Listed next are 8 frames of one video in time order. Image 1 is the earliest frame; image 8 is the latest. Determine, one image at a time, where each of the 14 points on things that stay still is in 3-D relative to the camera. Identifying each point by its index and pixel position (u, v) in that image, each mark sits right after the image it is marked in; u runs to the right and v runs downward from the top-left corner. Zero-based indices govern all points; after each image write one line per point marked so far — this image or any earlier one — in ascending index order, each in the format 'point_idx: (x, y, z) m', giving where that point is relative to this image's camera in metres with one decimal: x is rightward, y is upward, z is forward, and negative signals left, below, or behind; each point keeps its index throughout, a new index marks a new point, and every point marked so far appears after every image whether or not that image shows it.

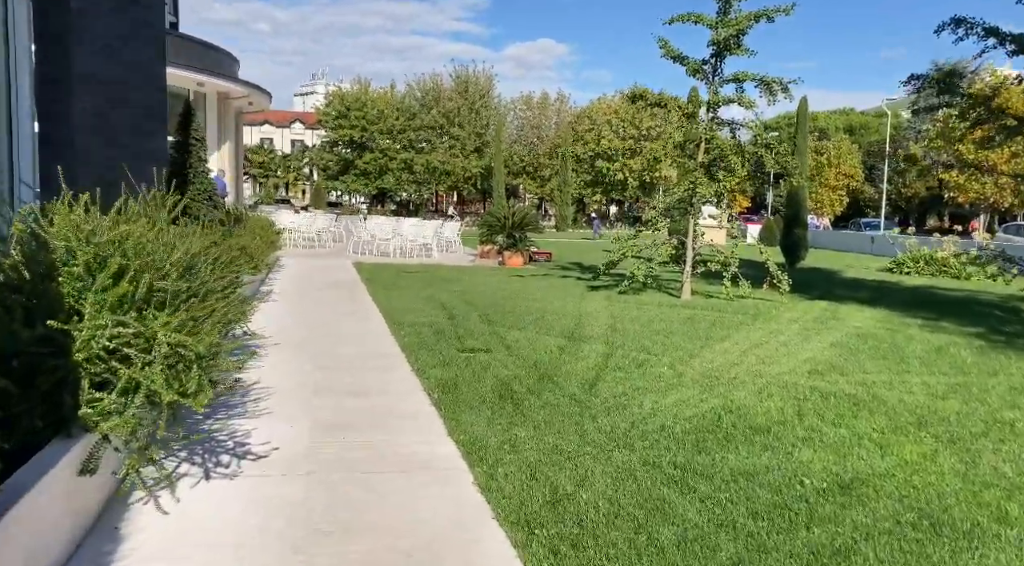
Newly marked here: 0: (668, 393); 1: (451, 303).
0: (+1.3, -0.9, +6.1) m
1: (-0.9, -0.3, +11.2) m
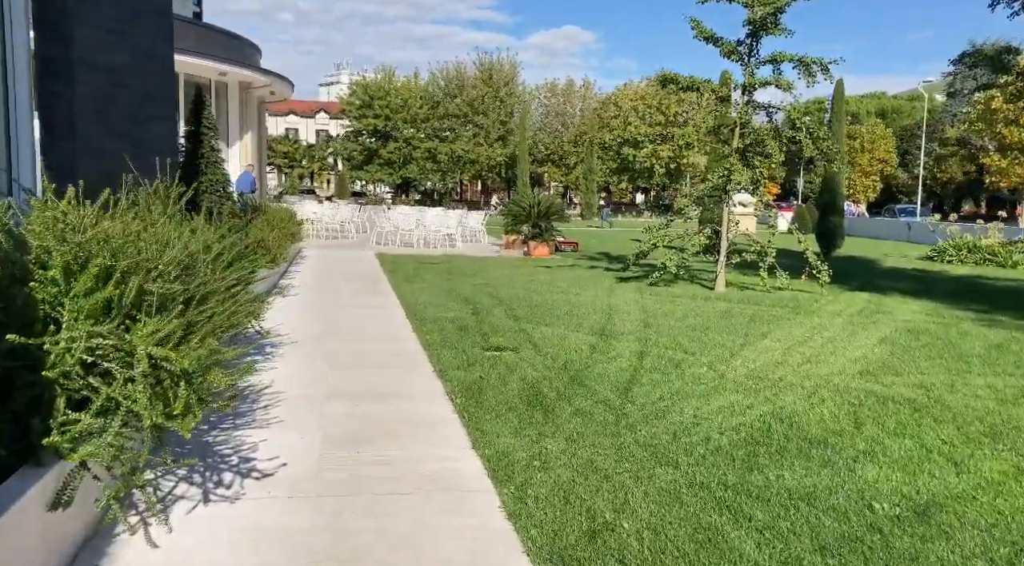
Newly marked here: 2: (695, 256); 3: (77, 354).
0: (+1.5, -0.9, +5.6) m
1: (-0.5, -0.2, +10.7) m
2: (+3.1, +0.5, +12.5) m
3: (-1.6, -0.3, +2.8) m
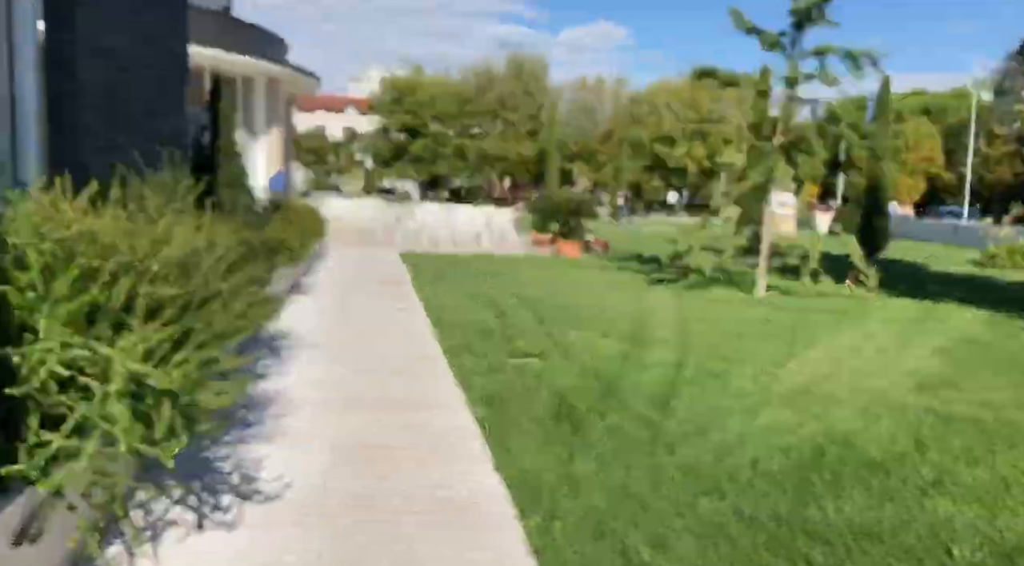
0: (+1.7, -0.9, +5.2) m
1: (-0.1, -0.2, +10.4) m
2: (+3.6, +0.4, +12.0) m
3: (-1.5, -0.3, +2.5) m
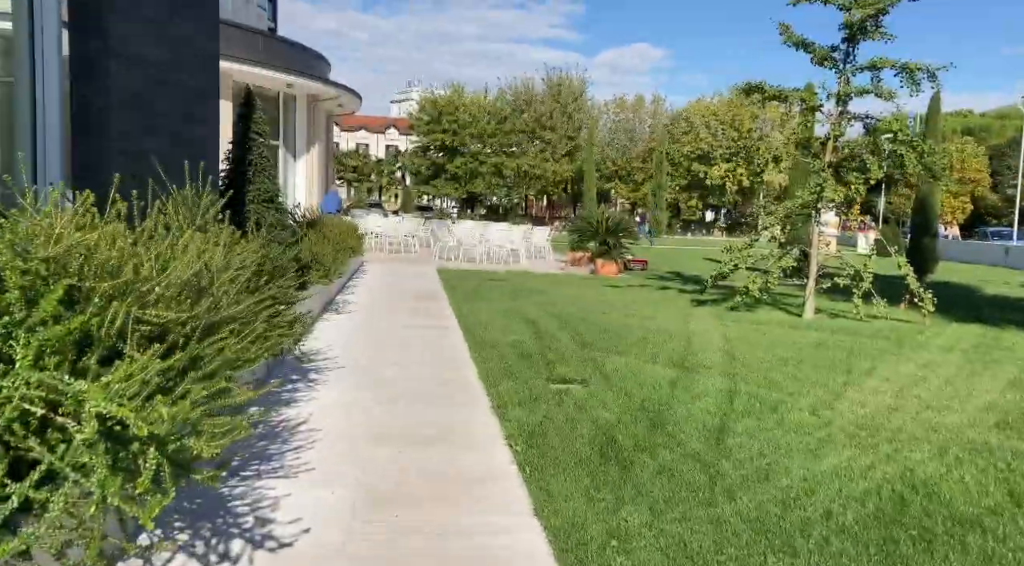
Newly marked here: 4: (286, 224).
0: (+1.9, -1.1, +4.7) m
1: (+0.4, -0.5, +10.0) m
2: (+4.1, +0.1, +11.5) m
3: (-1.4, -0.3, +2.1) m
4: (-2.3, +0.6, +7.6) m
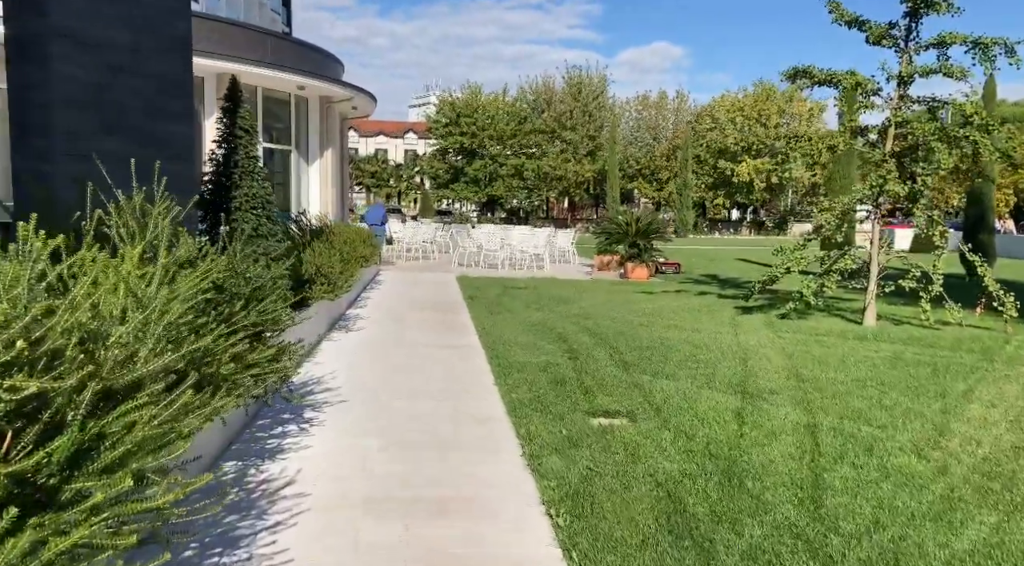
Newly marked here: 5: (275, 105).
0: (+2.1, -1.2, +3.6) m
1: (+0.7, -0.6, +8.9) m
2: (+4.5, 0.0, +10.3) m
3: (-1.3, -0.5, +1.1) m
4: (-2.1, +0.4, +6.7) m
5: (-5.9, +4.5, +18.8) m
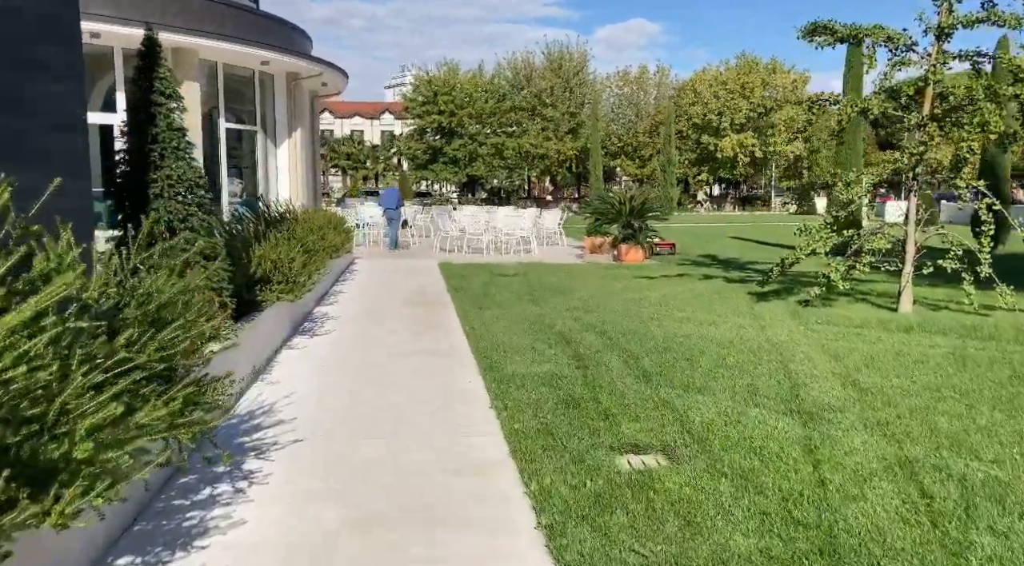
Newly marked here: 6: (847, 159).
0: (+2.2, -1.2, +2.4) m
1: (+0.6, -0.5, +7.7) m
2: (+4.4, +0.2, +9.2) m
3: (-1.2, -0.6, -0.2) m
4: (-2.1, +0.4, +5.3) m
5: (-6.4, +4.6, +17.2) m
6: (+7.9, +2.9, +17.6) m
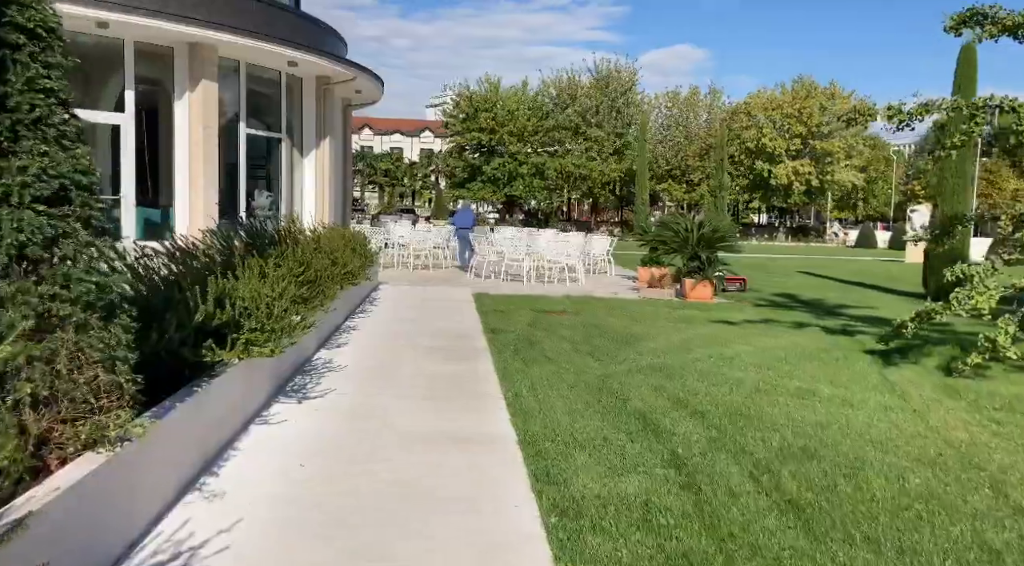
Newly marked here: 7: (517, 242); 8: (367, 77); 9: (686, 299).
0: (+2.4, -1.5, +0.1) m
1: (+1.1, -1.0, +5.5) m
2: (+4.9, -0.4, +6.8) m
3: (-1.1, -0.8, -2.3) m
4: (-1.7, +0.1, +3.3) m
5: (-5.3, +4.2, +15.5) m
6: (+9.0, +1.9, +15.1) m
7: (+0.1, +0.9, +16.6) m
8: (-3.5, +4.9, +17.4) m
9: (+3.3, -0.3, +14.0) m
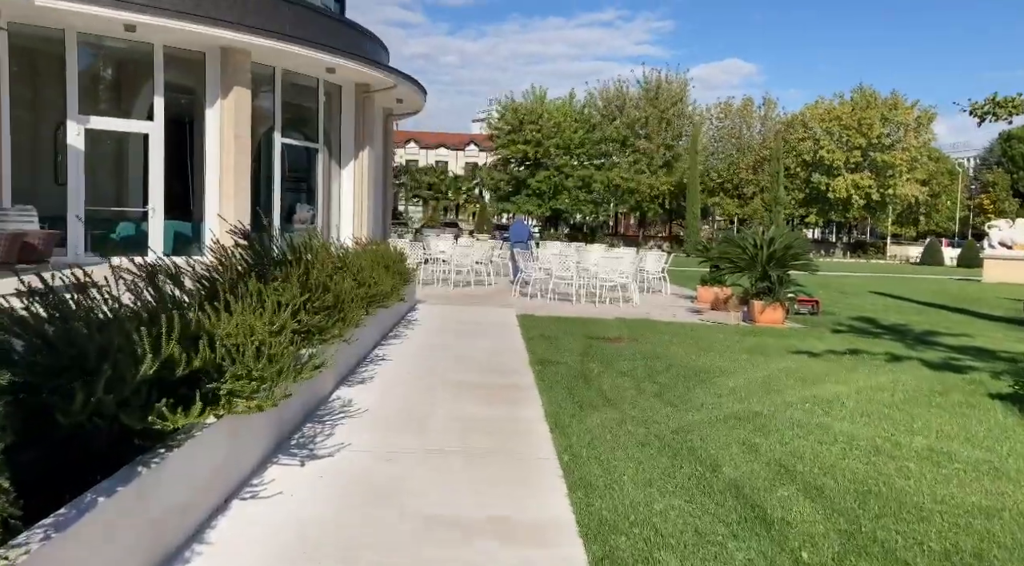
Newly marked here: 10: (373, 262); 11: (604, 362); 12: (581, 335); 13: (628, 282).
0: (+2.4, -1.6, -1.3) m
1: (+1.4, -1.2, +4.2) m
2: (+5.3, -0.7, +5.3) m
3: (-1.2, -0.8, -3.4) m
4: (-1.5, 0.0, +2.2) m
5: (-4.3, +3.8, +14.6) m
6: (+9.9, +1.4, +13.4) m
7: (+1.1, +0.5, +15.4) m
8: (-2.4, +4.5, +16.5) m
9: (+4.1, -0.7, +12.6) m
10: (-1.7, +0.3, +9.1) m
11: (+1.0, -0.9, +8.3) m
12: (+0.9, -0.7, +10.4) m
13: (+2.4, 0.0, +15.4) m
